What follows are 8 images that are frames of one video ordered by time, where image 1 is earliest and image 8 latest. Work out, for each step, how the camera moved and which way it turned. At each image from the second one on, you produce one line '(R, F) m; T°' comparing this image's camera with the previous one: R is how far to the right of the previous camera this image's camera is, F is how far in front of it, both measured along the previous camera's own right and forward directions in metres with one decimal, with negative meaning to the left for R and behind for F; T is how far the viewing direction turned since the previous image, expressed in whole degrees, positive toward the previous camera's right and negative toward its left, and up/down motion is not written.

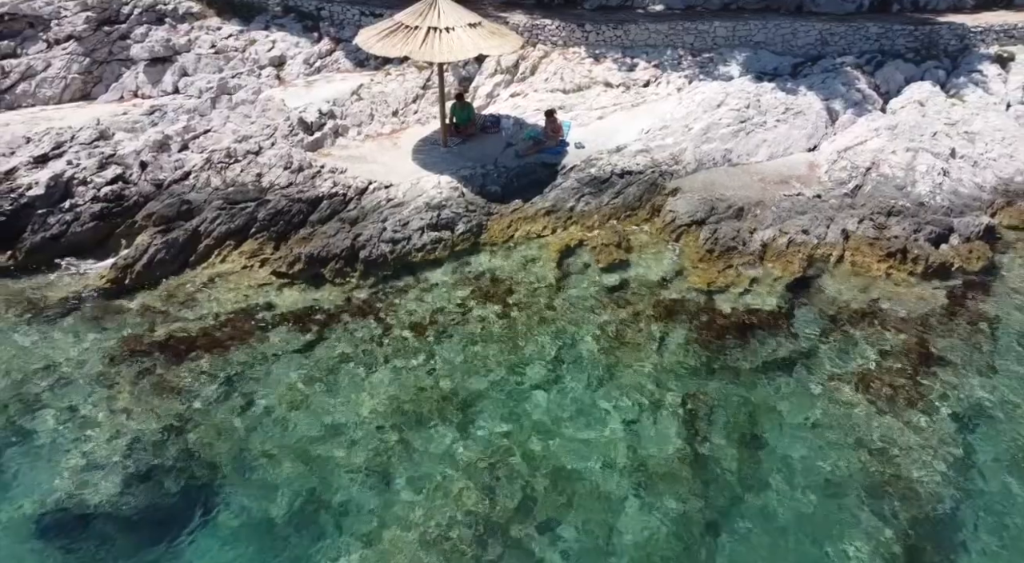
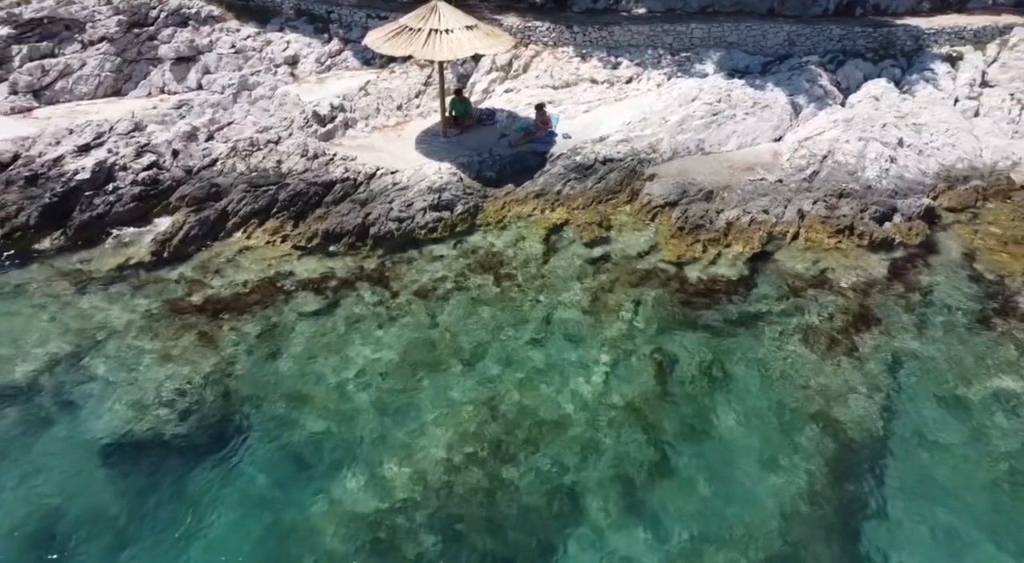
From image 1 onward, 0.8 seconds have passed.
(+0.1, -1.5) m; 0°
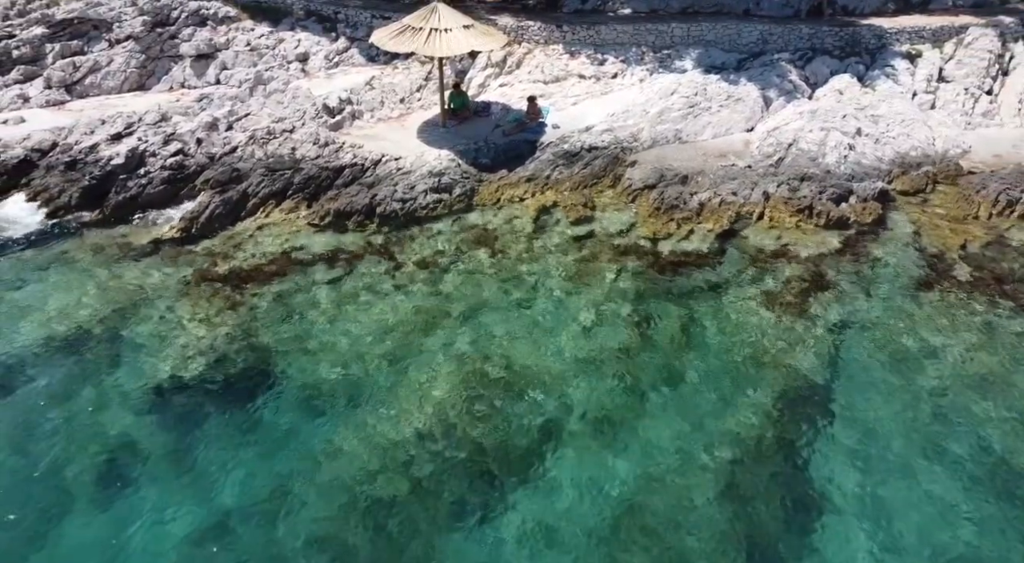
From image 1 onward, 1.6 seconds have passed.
(+0.1, -1.4) m; 0°
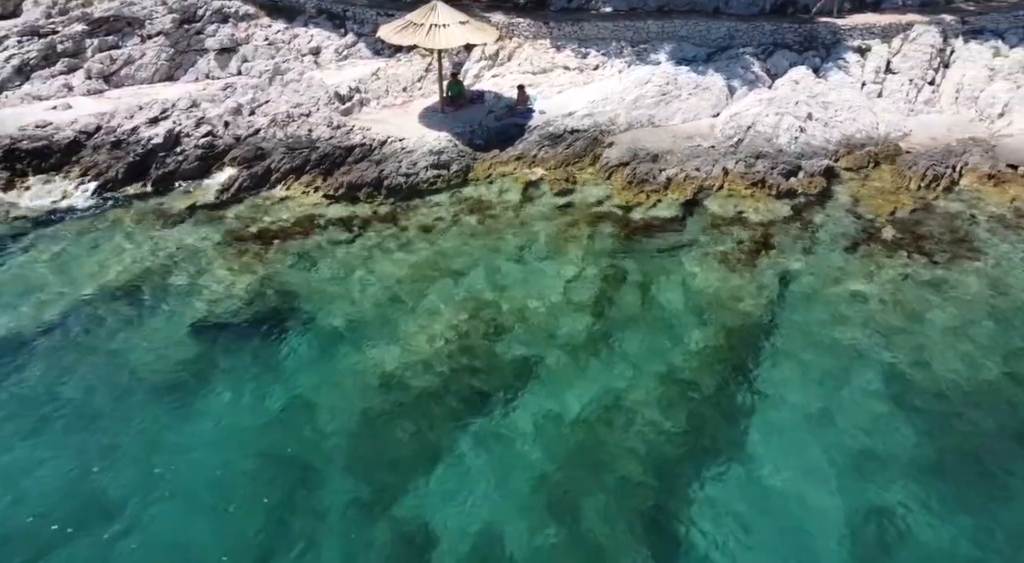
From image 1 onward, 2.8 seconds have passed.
(+0.2, -2.0) m; 0°
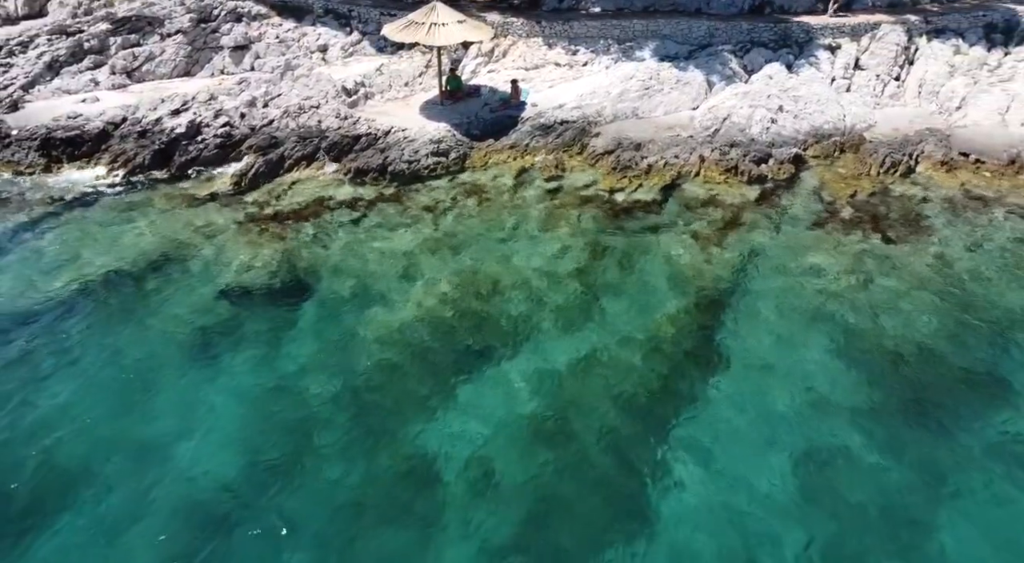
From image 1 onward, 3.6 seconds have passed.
(+0.1, -1.5) m; 0°
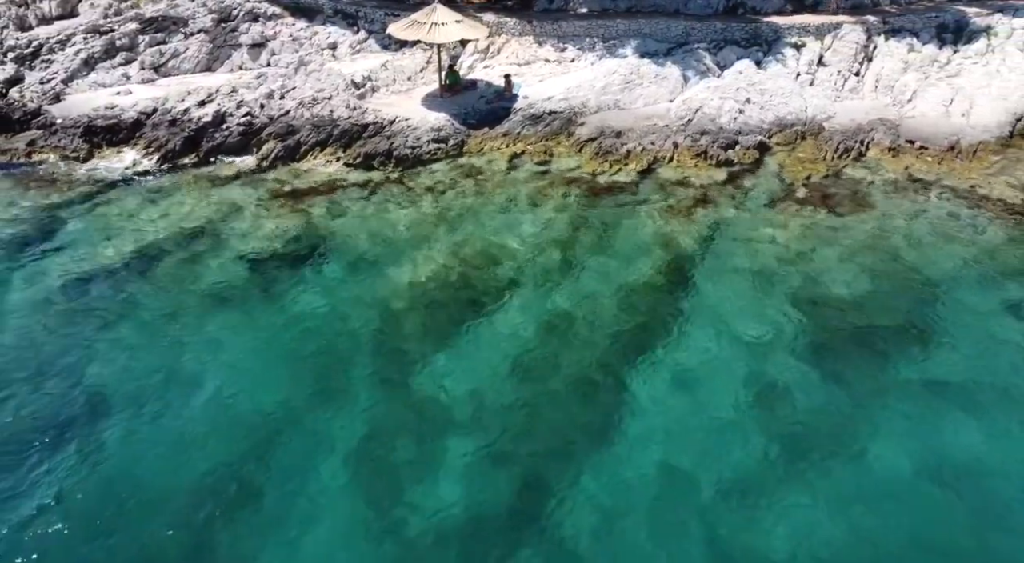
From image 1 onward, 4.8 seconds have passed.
(+0.2, -2.1) m; 0°
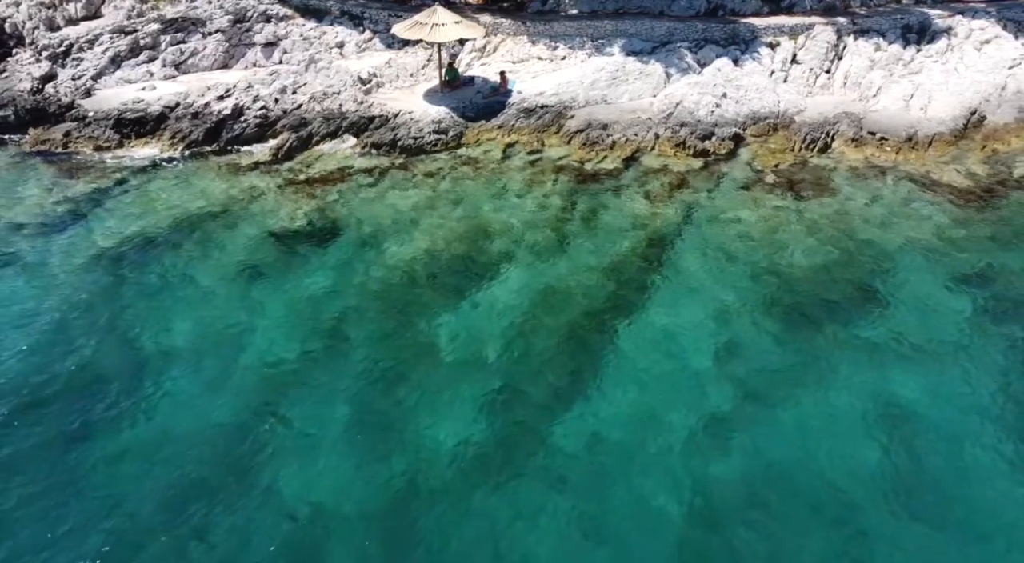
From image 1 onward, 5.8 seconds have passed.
(+0.2, -1.8) m; 0°
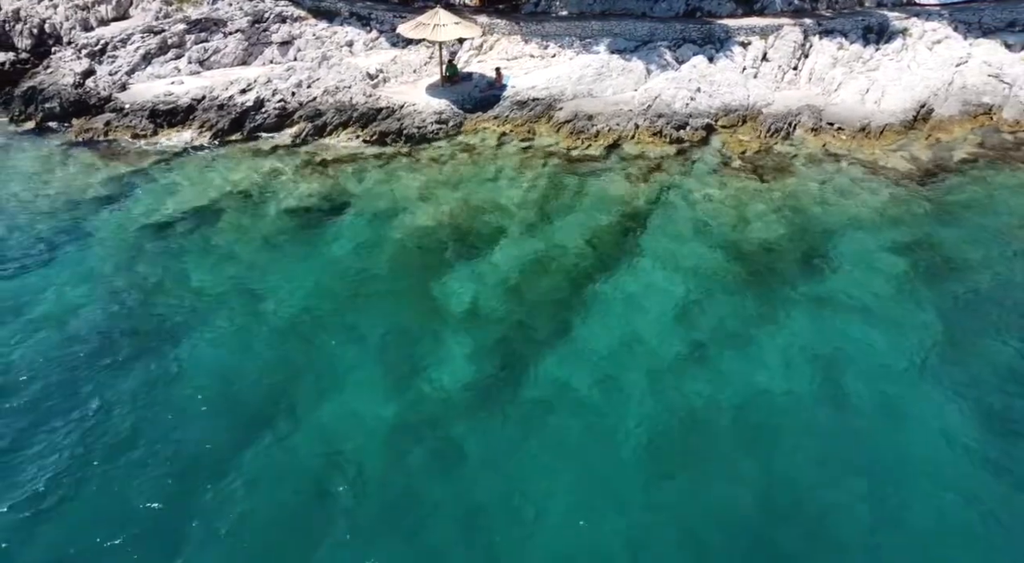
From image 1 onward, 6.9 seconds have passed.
(+0.2, -2.4) m; 0°
